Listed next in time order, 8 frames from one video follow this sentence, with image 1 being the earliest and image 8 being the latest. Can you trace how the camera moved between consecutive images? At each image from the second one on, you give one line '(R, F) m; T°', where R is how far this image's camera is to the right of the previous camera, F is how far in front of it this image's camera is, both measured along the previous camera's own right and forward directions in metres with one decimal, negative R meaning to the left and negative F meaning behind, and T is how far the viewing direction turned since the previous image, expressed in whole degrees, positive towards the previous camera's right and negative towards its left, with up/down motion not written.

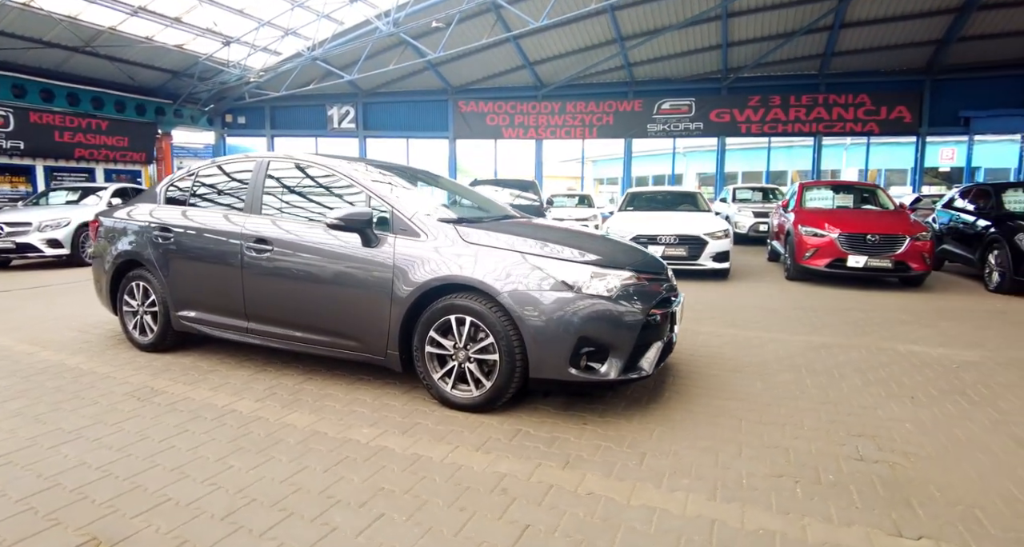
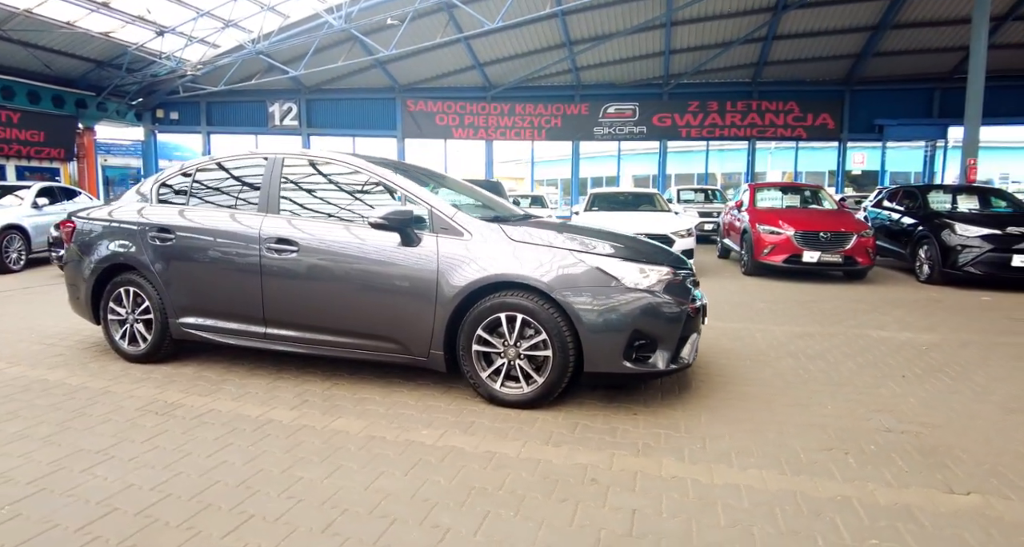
(-0.7, 0.0) m; +7°
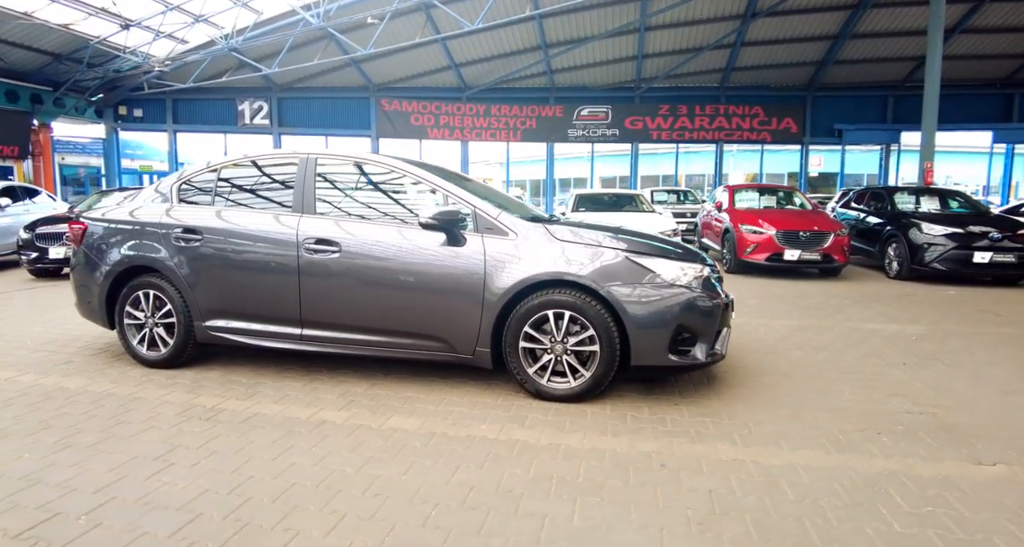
(-0.5, -0.1) m; +4°
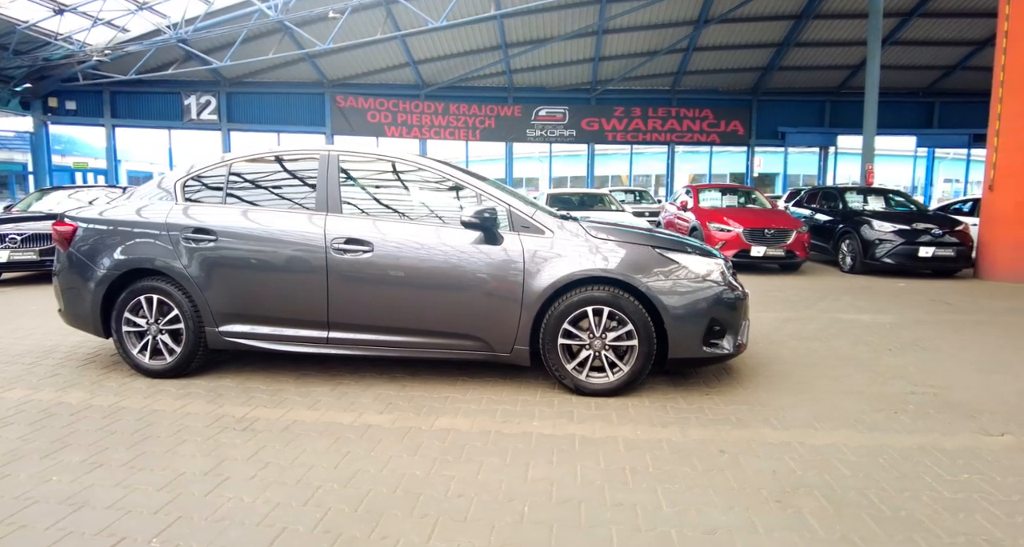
(-0.6, 0.0) m; +6°
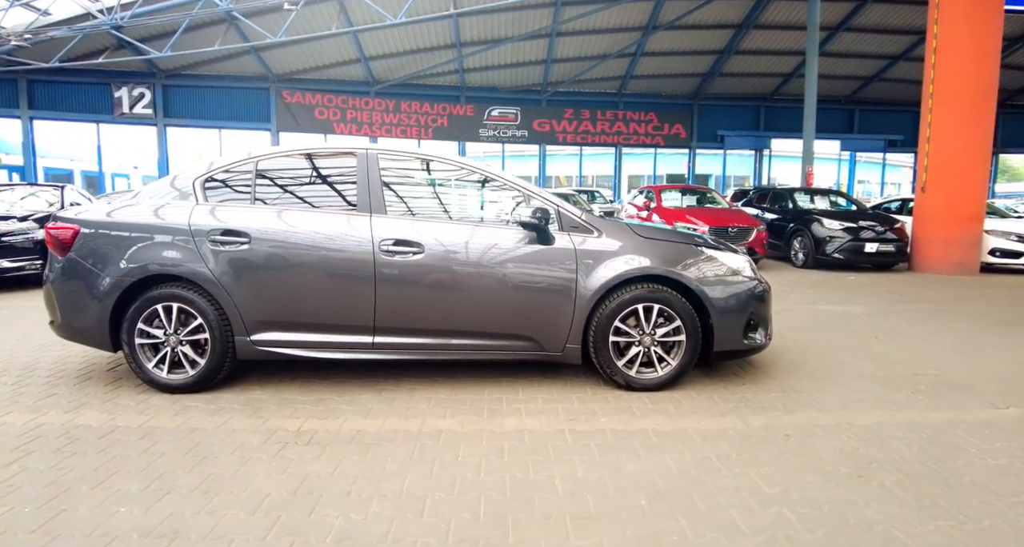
(-0.7, 0.0) m; +7°
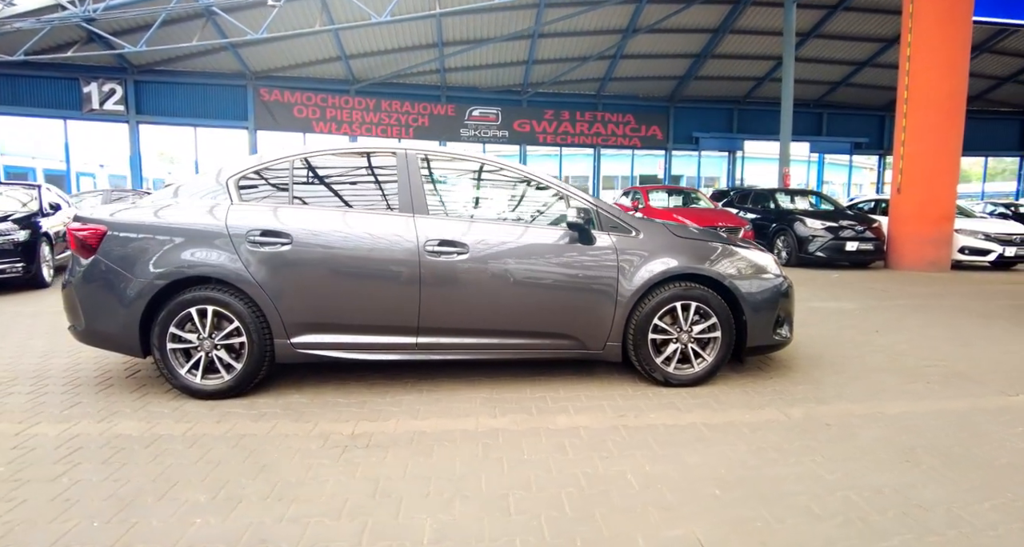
(-0.5, 0.0) m; +3°
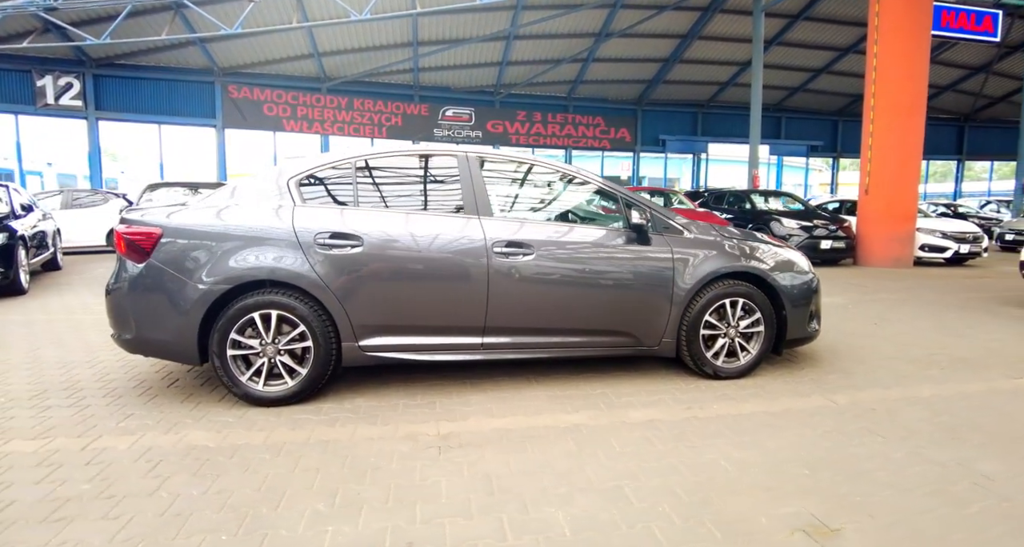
(-0.7, -0.1) m; +4°
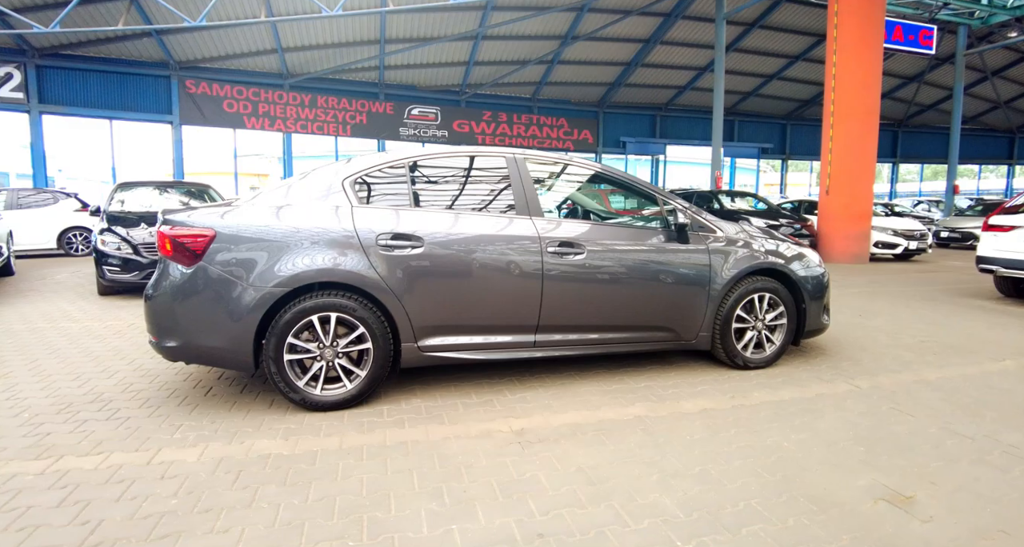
(-0.7, -0.1) m; +5°
